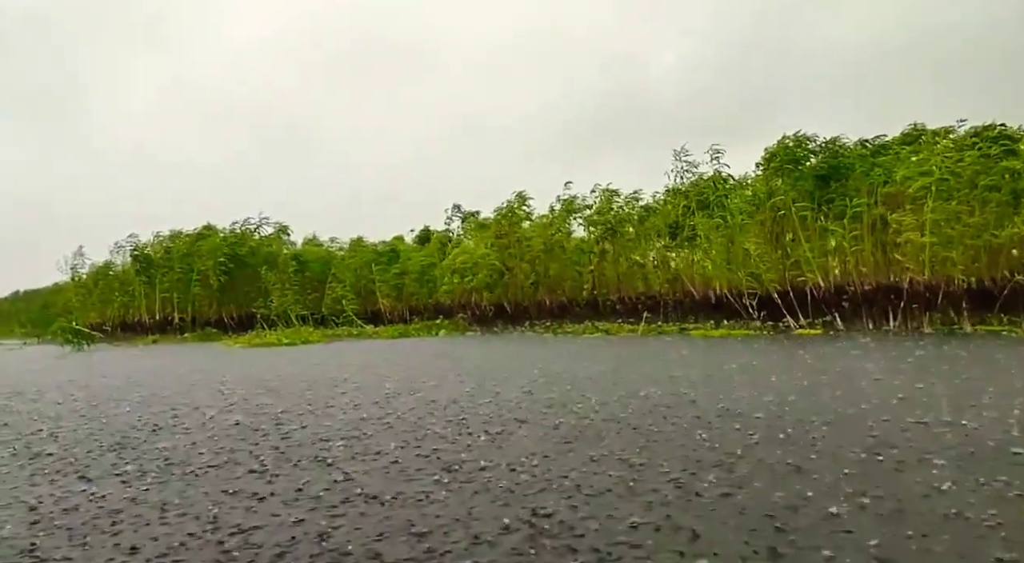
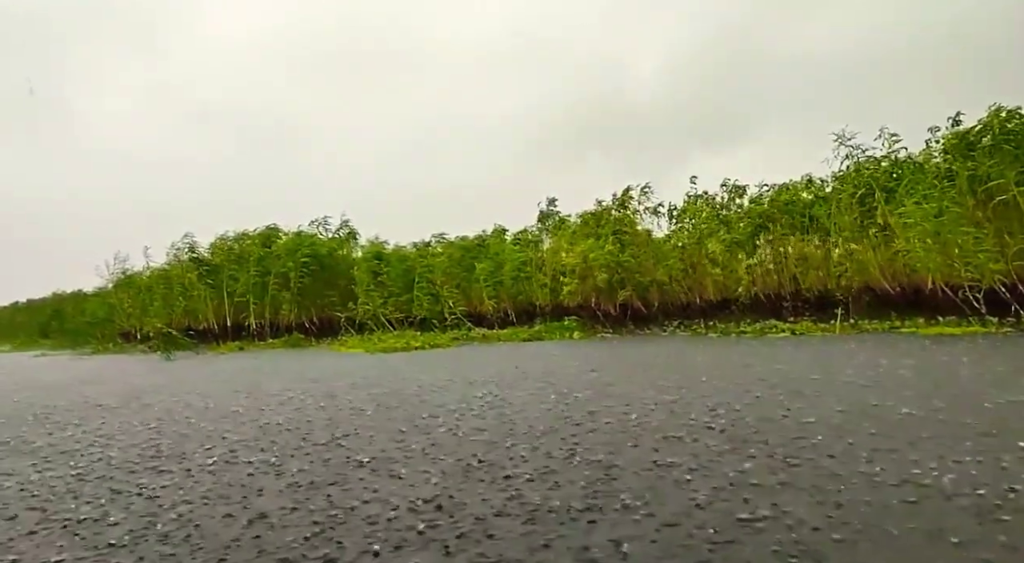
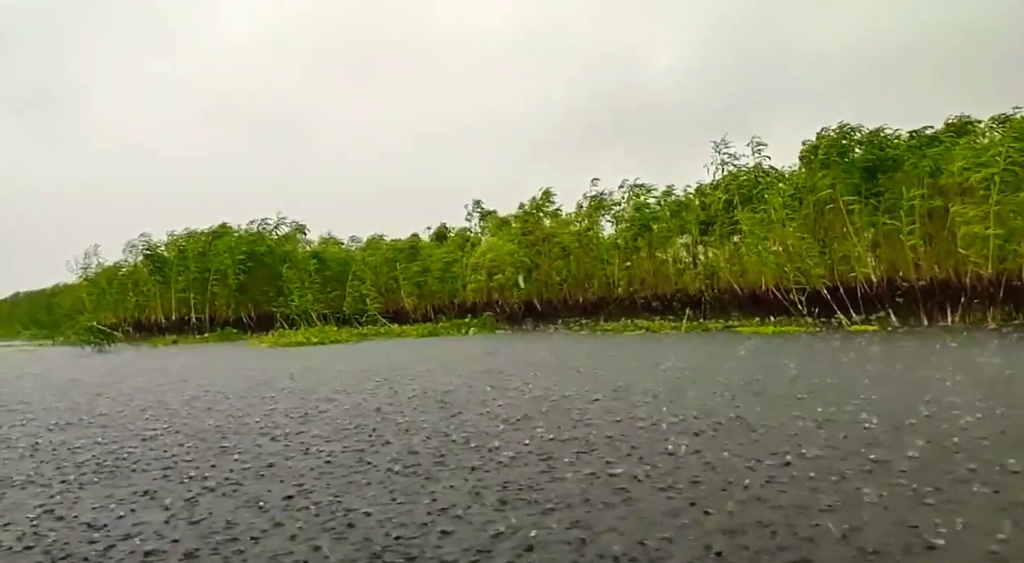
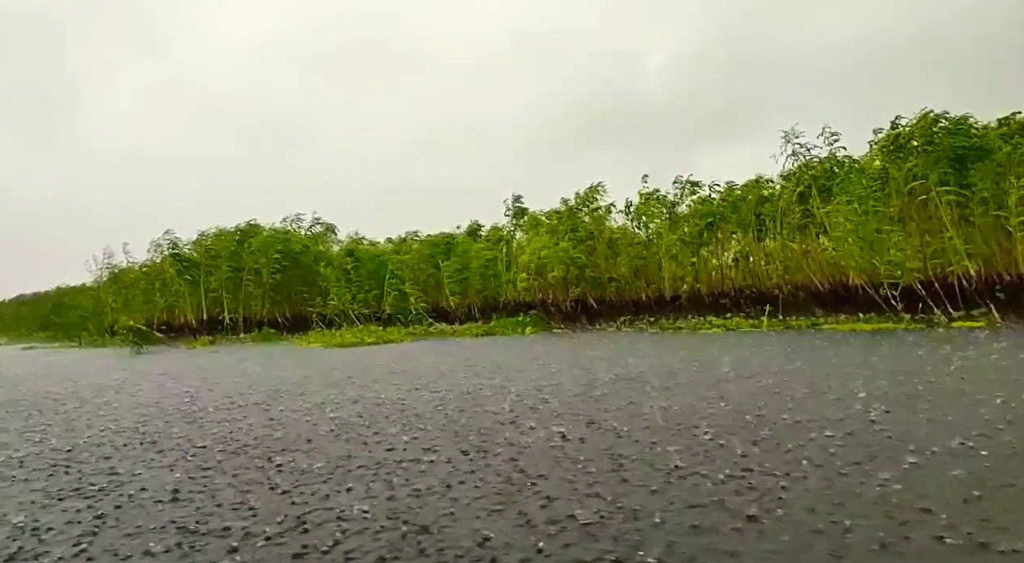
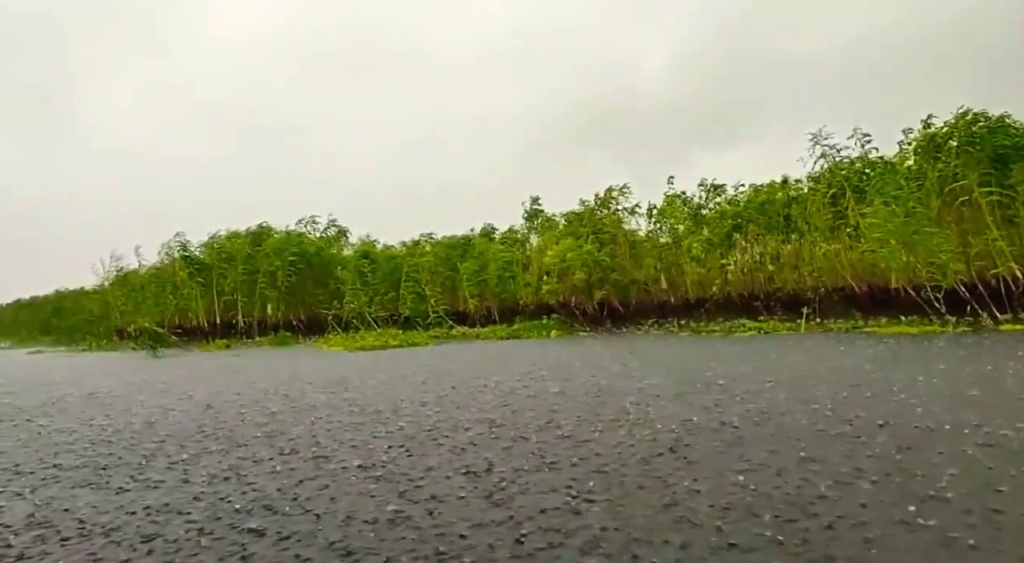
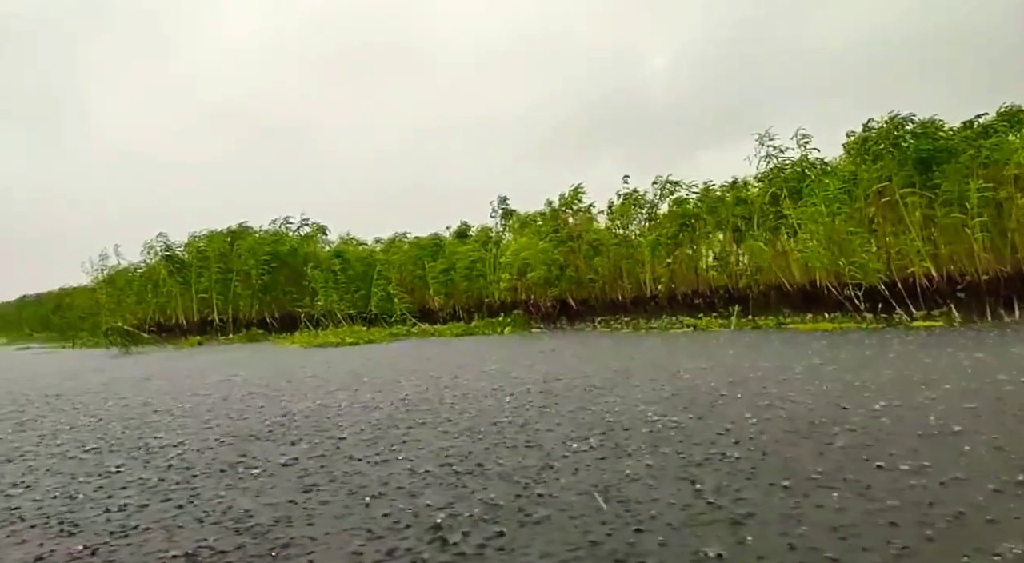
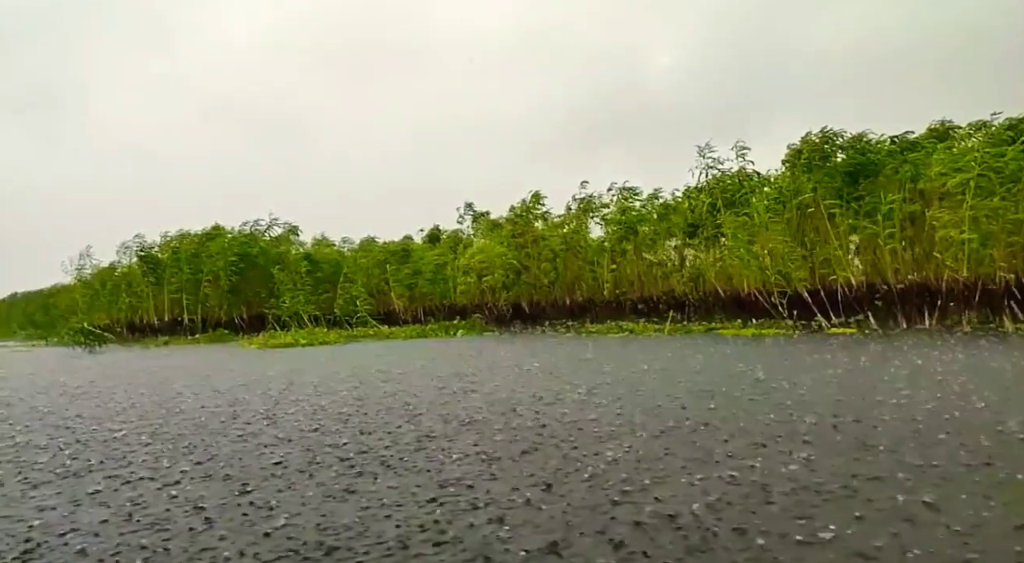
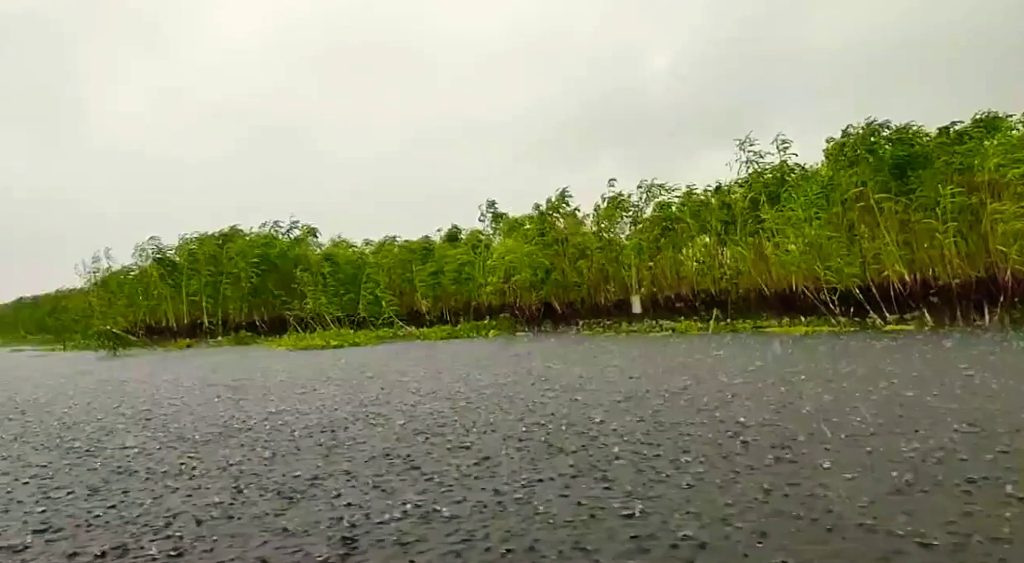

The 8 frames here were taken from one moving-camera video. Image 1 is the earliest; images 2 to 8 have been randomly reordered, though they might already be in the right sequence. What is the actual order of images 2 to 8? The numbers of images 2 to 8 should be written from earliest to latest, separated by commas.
7, 3, 8, 6, 4, 5, 2
